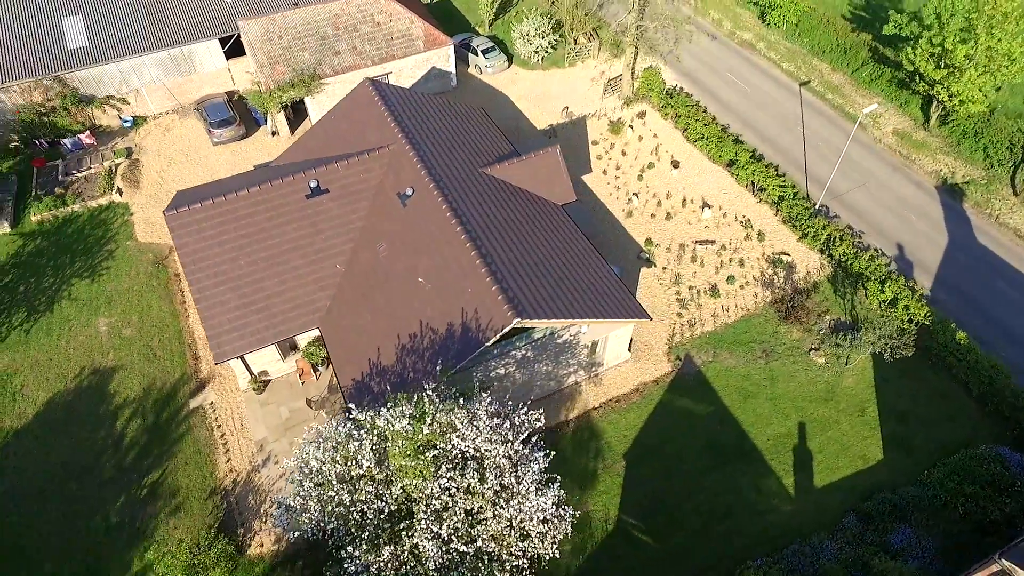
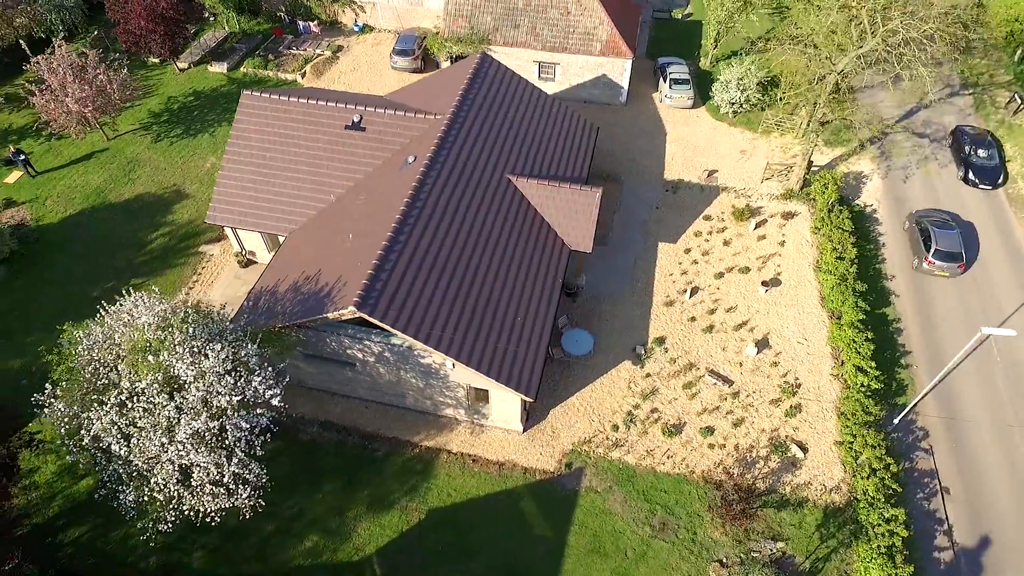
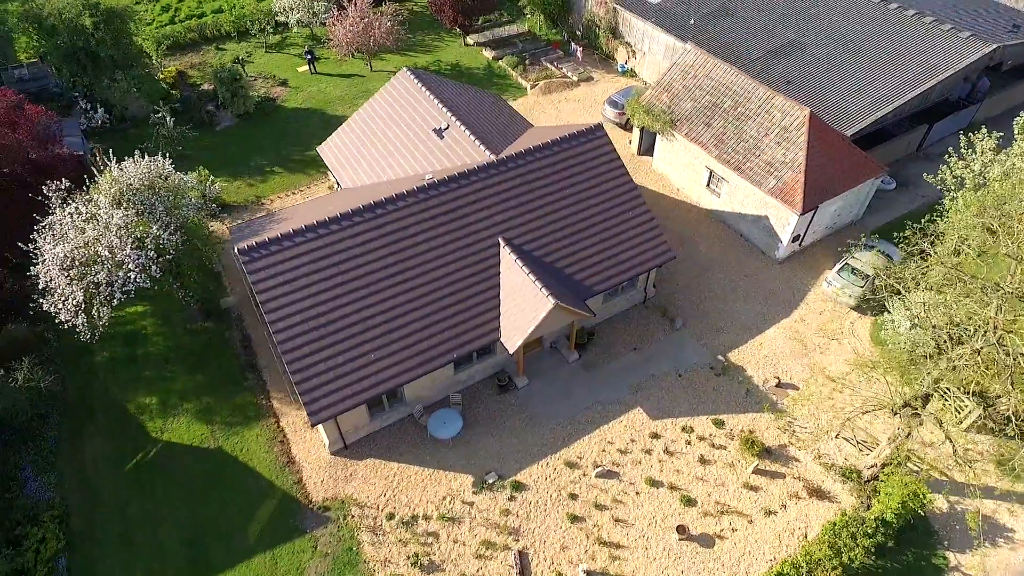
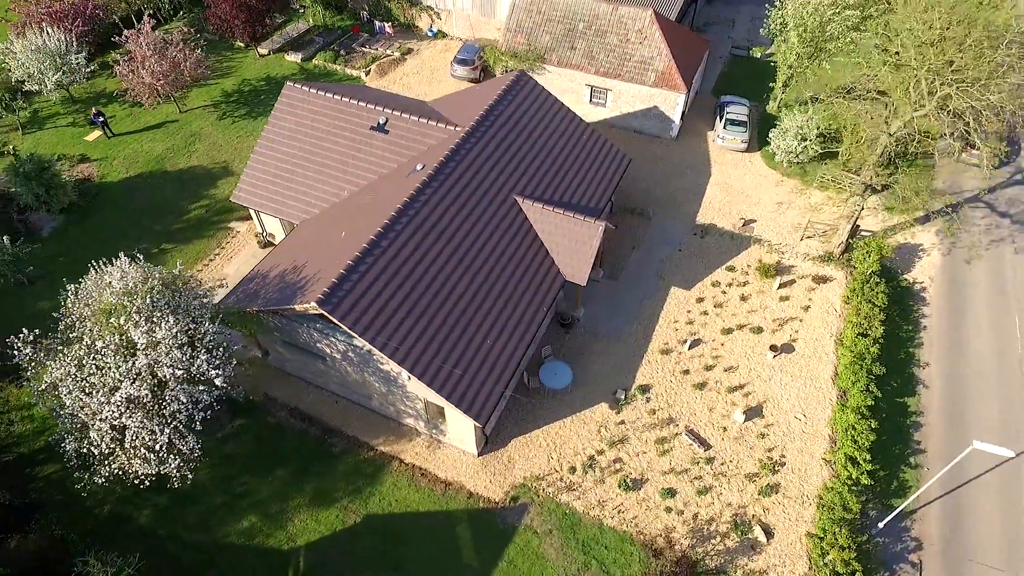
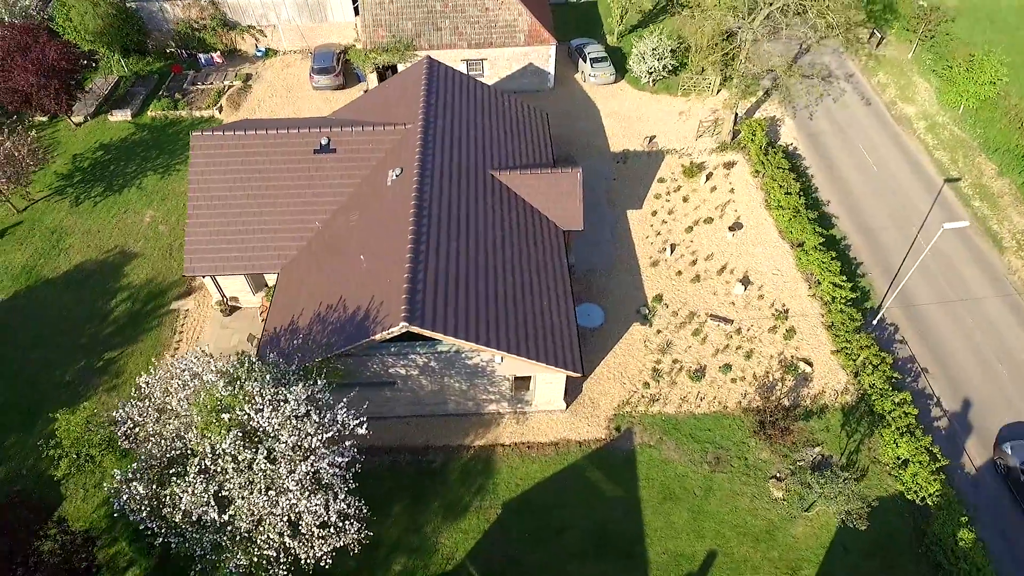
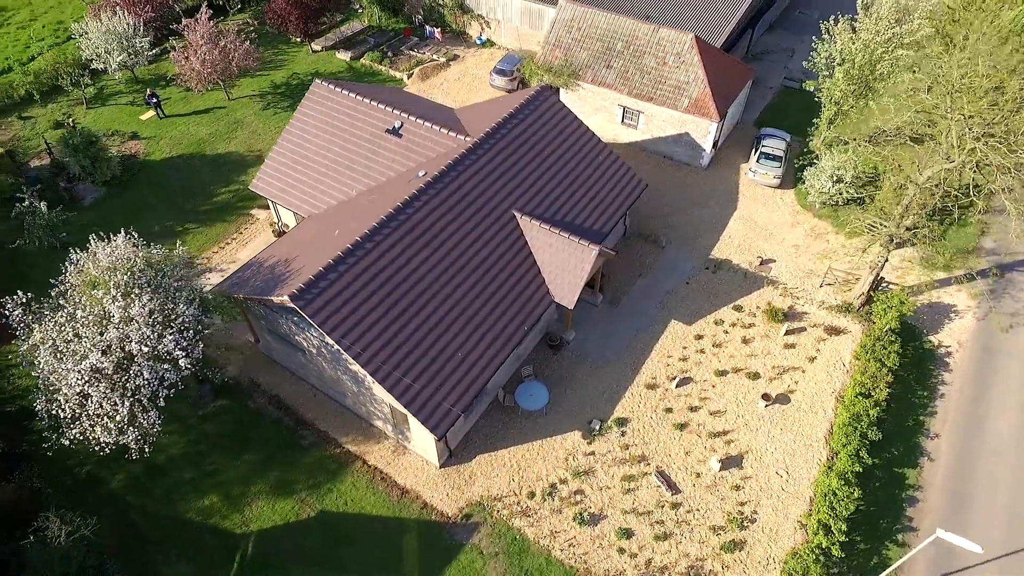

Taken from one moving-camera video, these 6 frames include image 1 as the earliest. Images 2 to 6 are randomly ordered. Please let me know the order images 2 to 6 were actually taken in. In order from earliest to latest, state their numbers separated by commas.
5, 2, 4, 6, 3
